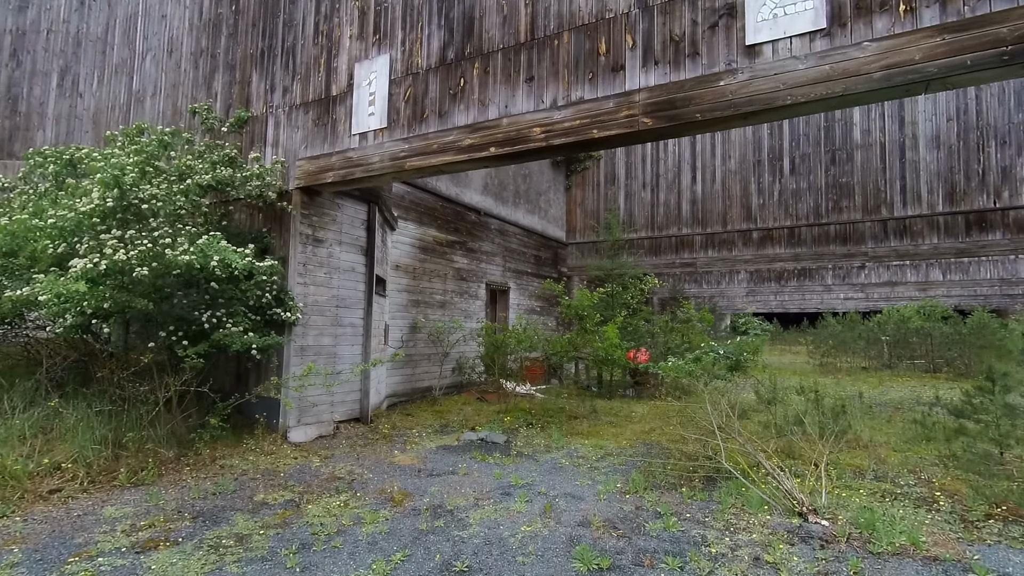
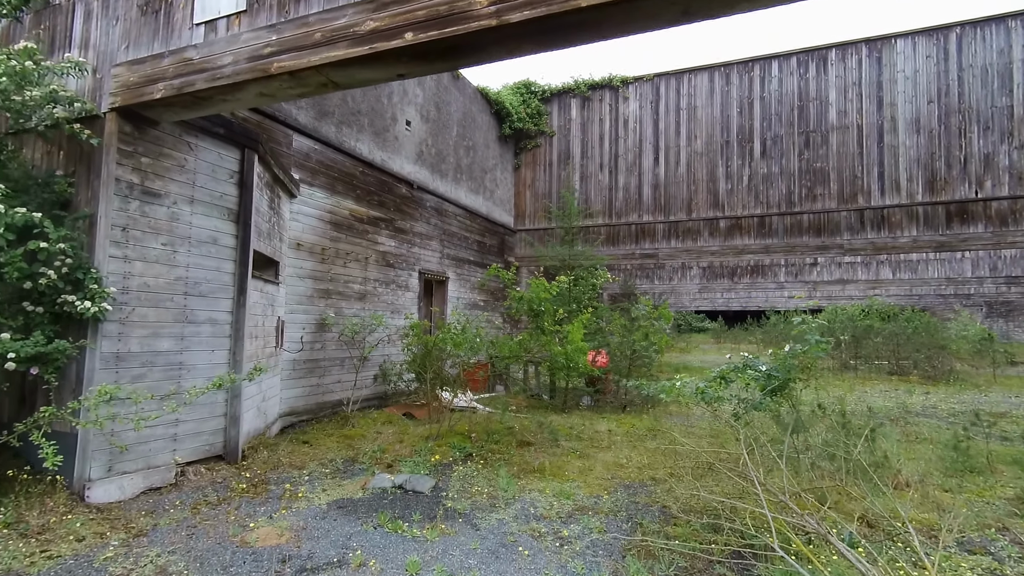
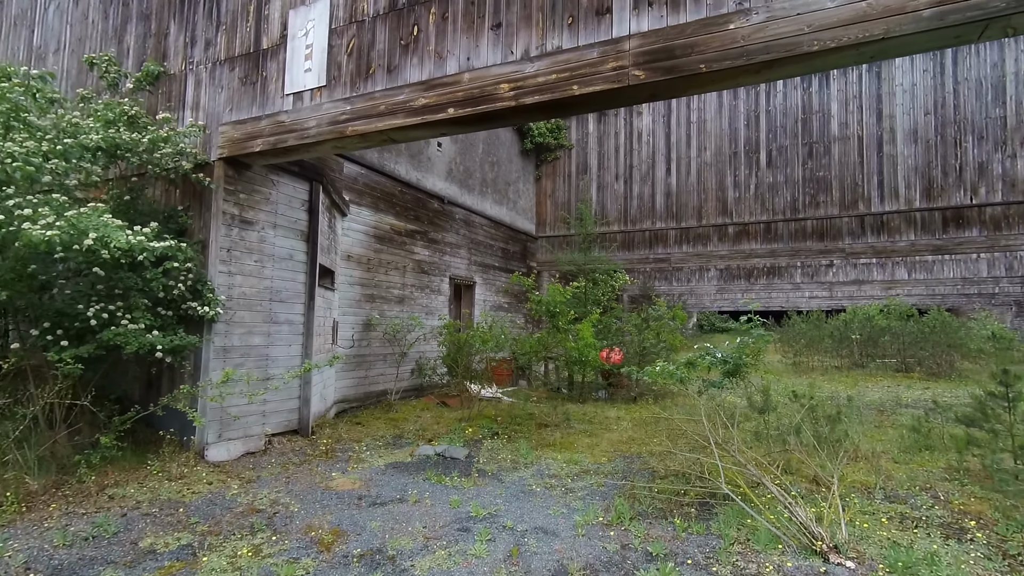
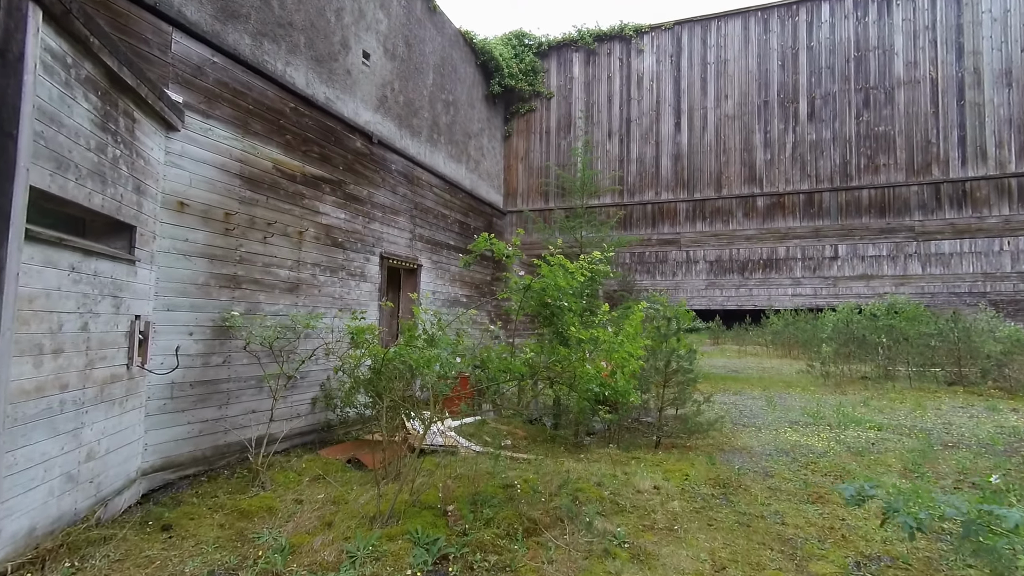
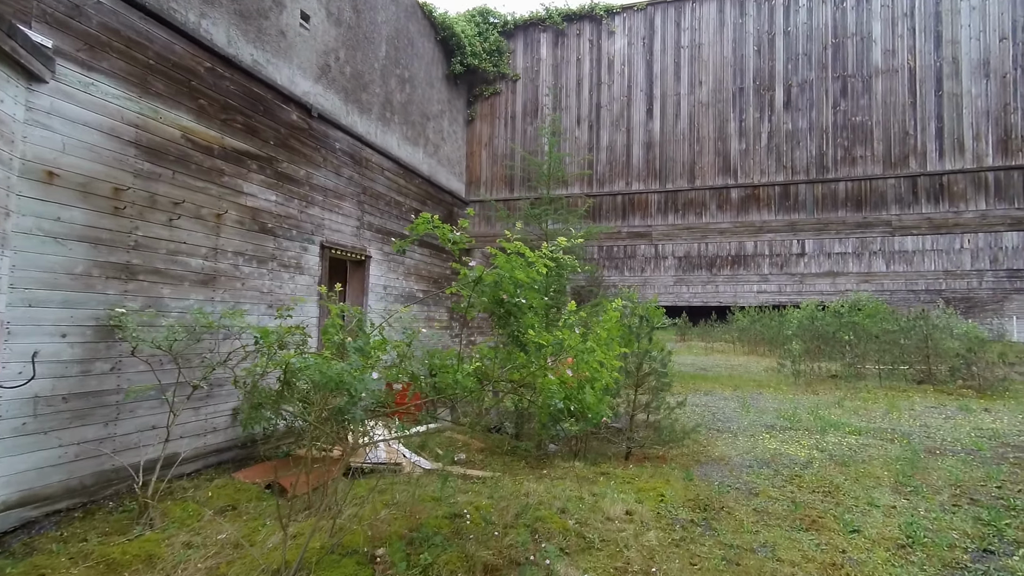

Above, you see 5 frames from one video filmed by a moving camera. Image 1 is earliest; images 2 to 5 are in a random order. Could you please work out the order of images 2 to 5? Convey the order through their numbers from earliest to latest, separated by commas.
3, 2, 4, 5
